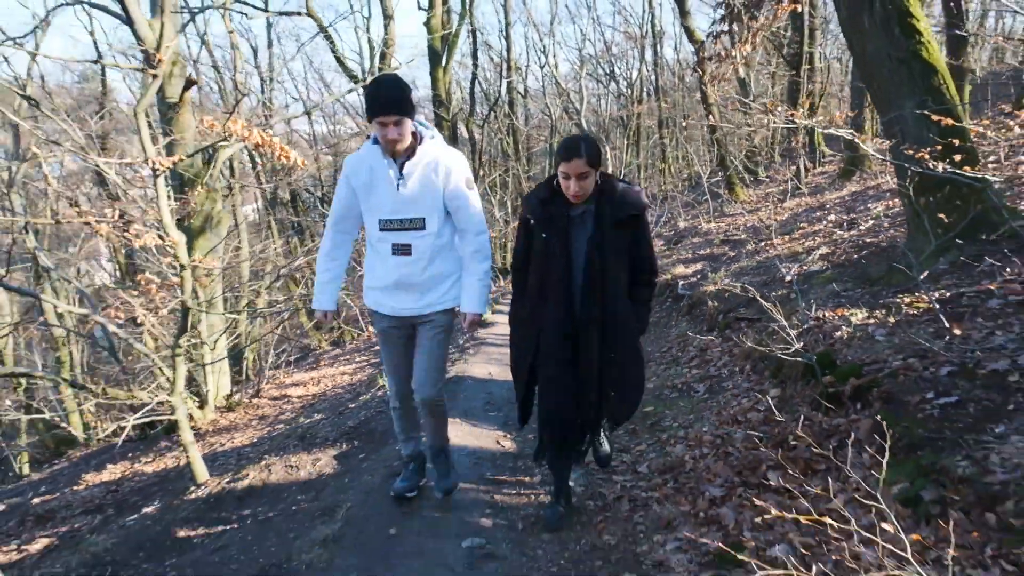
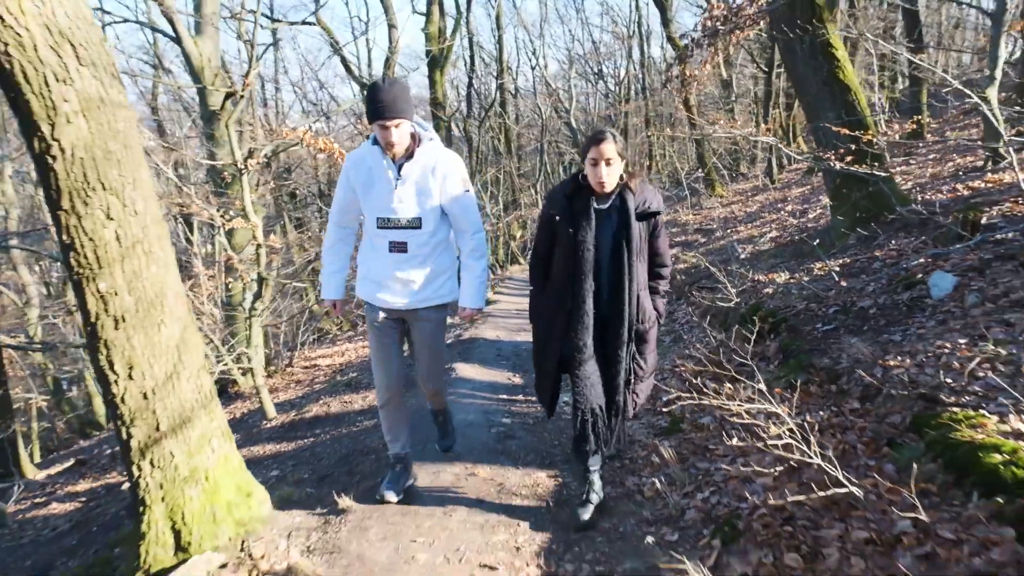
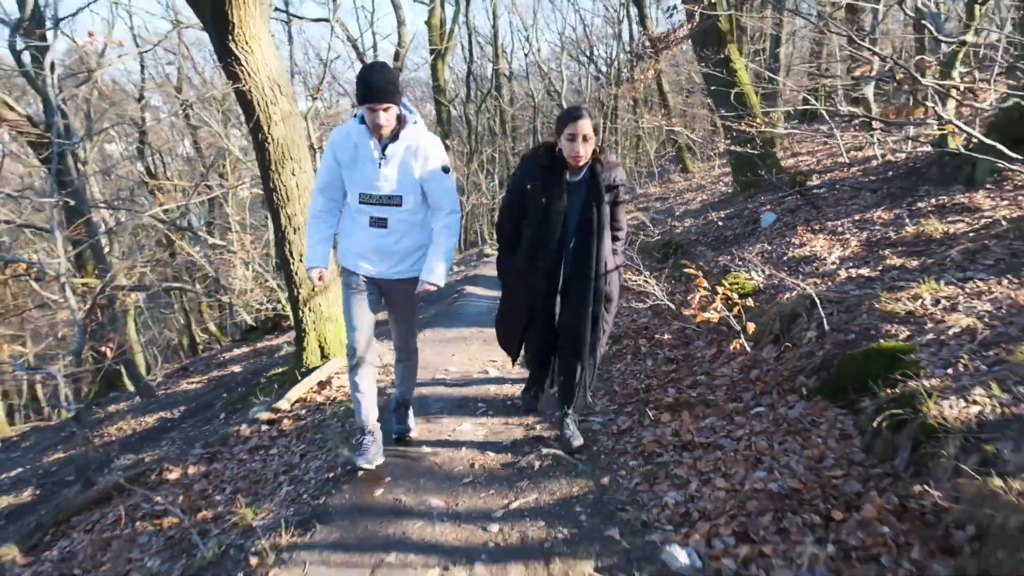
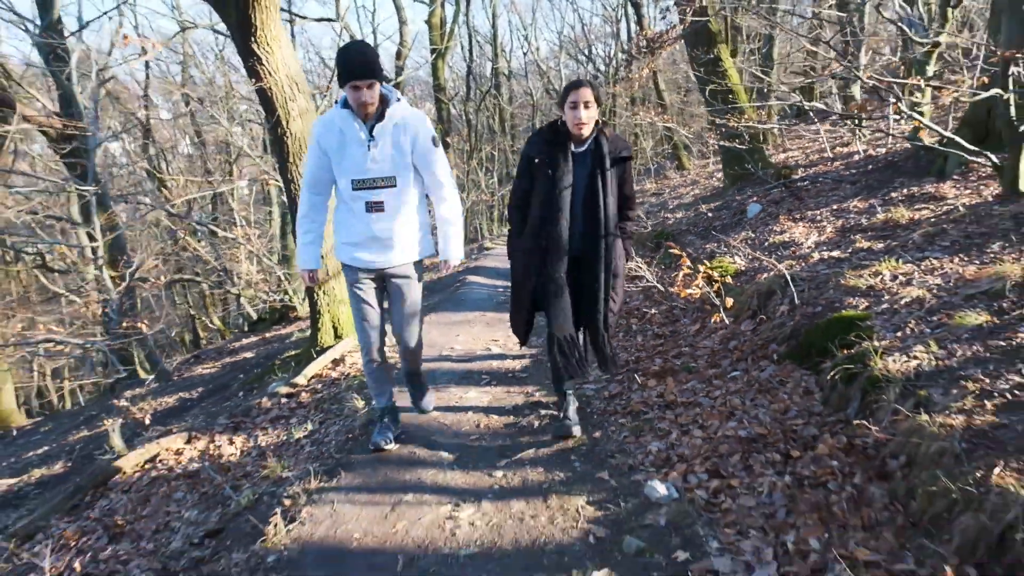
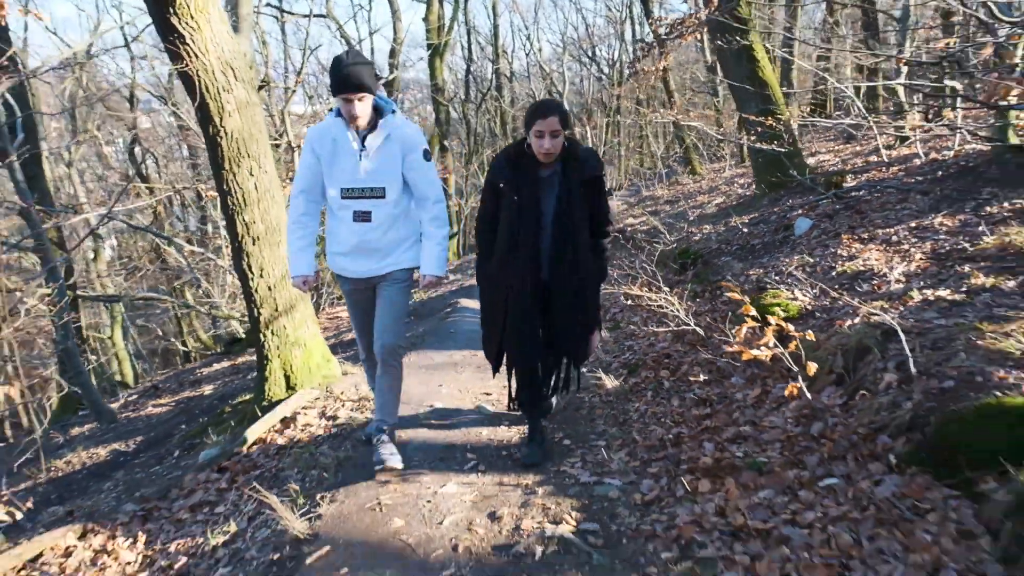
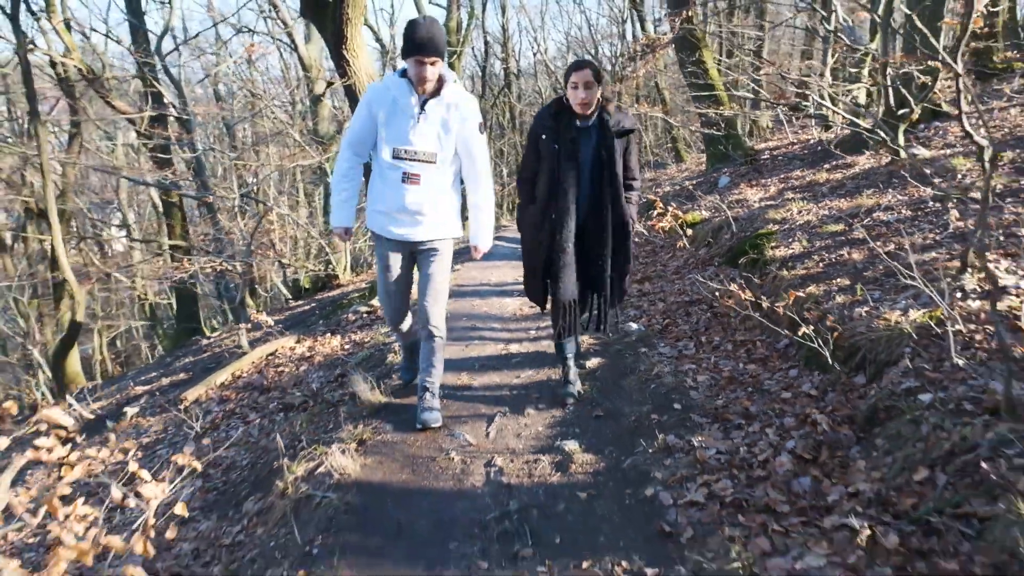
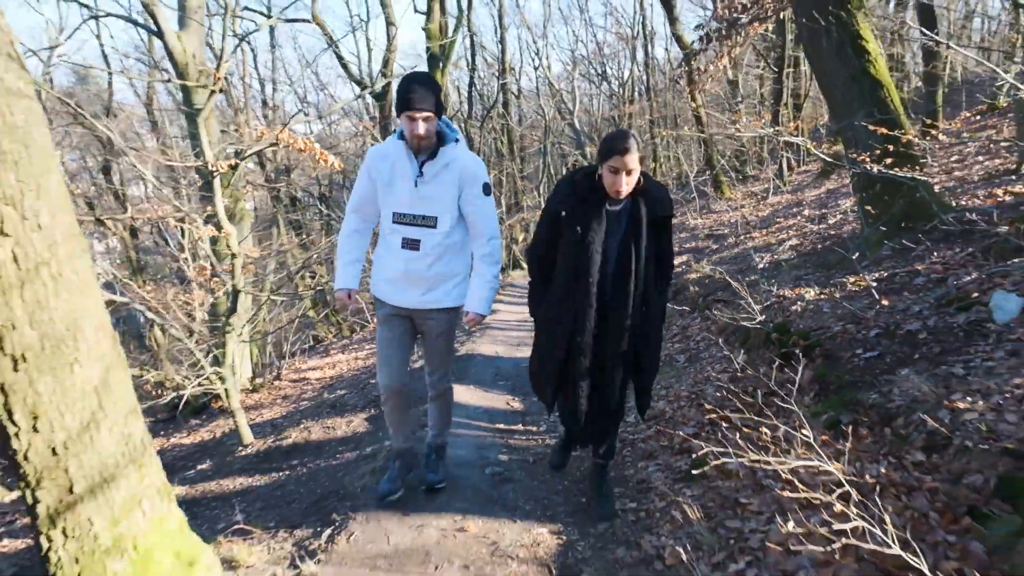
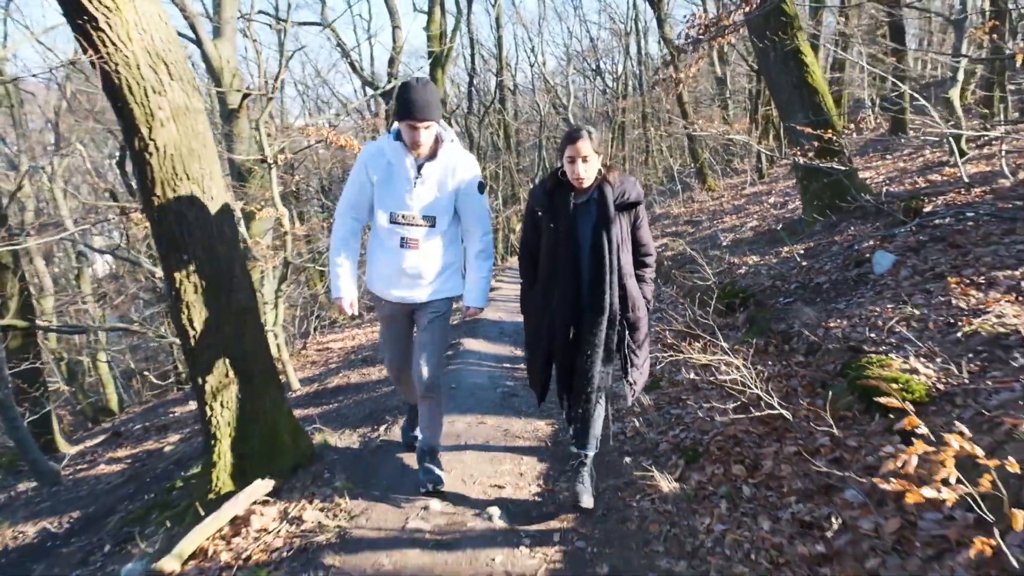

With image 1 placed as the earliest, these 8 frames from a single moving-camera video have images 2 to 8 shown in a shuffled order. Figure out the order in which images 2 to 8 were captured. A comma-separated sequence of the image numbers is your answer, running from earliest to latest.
7, 2, 8, 5, 3, 4, 6
